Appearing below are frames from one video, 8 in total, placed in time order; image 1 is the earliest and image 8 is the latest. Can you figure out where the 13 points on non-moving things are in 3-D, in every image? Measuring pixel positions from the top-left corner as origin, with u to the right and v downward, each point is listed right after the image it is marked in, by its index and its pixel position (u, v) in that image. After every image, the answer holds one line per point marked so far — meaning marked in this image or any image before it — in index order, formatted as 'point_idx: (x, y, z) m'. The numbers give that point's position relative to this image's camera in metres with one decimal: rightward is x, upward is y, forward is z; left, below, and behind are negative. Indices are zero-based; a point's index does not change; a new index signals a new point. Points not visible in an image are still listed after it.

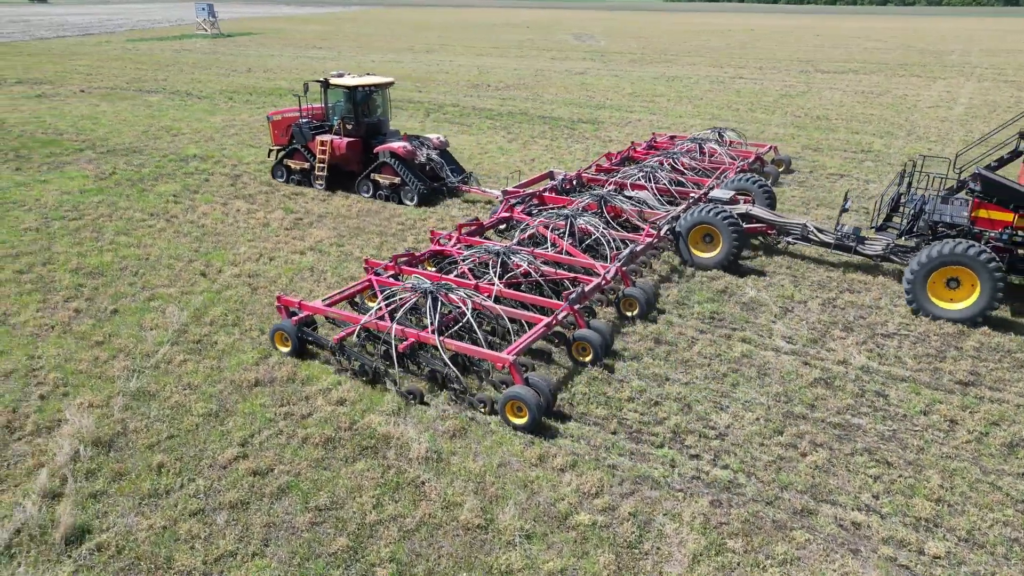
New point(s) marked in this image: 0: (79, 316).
0: (-3.9, -0.3, +6.6) m
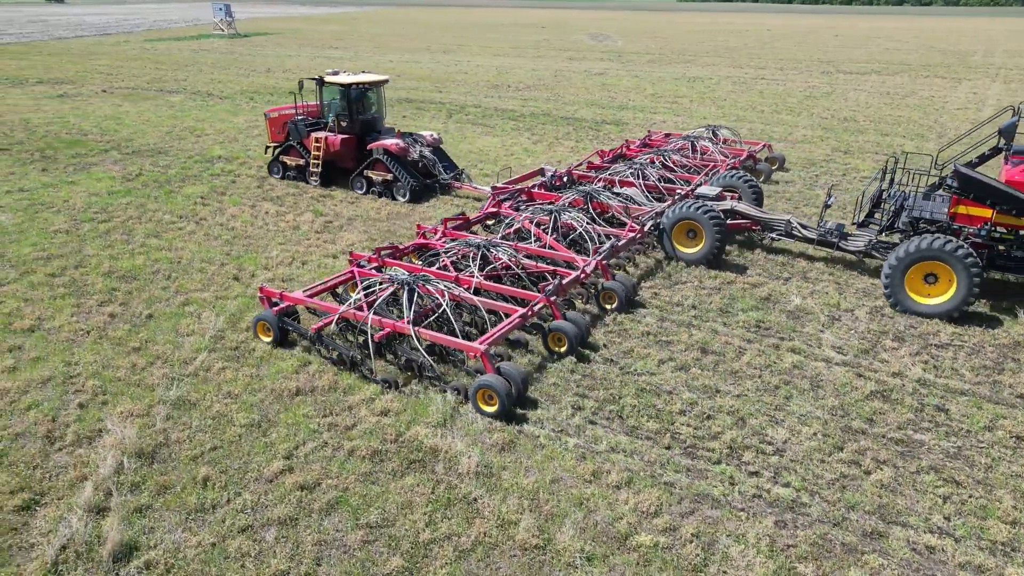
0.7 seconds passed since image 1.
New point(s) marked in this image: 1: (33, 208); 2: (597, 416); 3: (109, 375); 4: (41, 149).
0: (-3.5, -0.3, +6.5) m
1: (-6.3, +1.0, +9.6) m
2: (+0.6, -0.9, +5.2) m
3: (-3.0, -0.7, +5.6) m
4: (-8.5, +2.5, +13.4) m
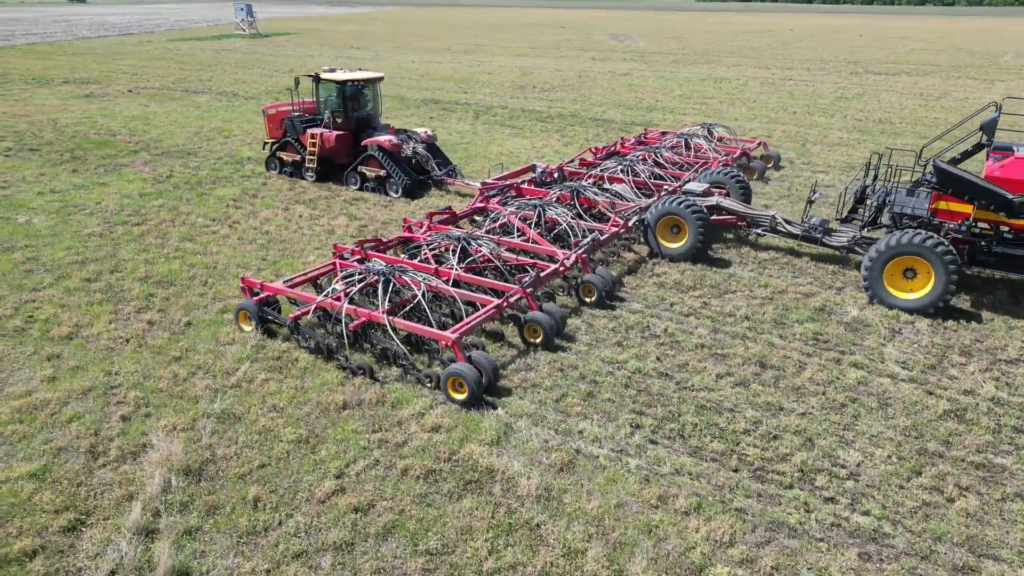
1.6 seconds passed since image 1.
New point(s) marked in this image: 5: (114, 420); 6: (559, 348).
0: (-3.1, -0.4, +6.3) m
1: (-5.8, +1.0, +9.5) m
2: (+1.0, -1.0, +5.0) m
3: (-2.7, -0.7, +5.4) m
4: (-8.0, +2.5, +13.3) m
5: (-2.7, -0.9, +5.0) m
6: (+0.4, -0.5, +6.2) m
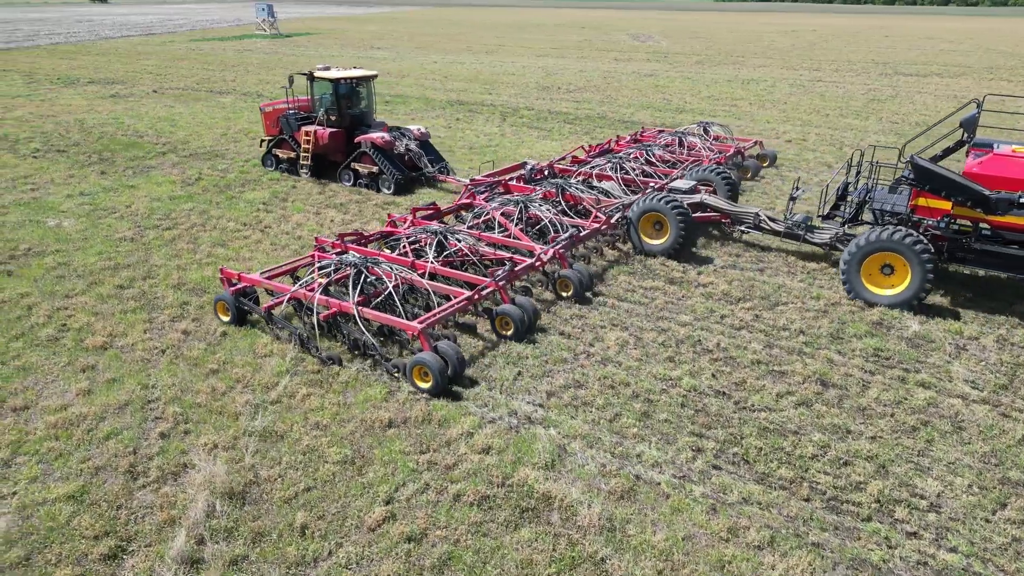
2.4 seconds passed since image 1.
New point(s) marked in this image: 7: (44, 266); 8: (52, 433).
0: (-2.7, -0.4, +6.2) m
1: (-5.3, +1.0, +9.4) m
2: (+1.3, -1.1, +4.7) m
3: (-2.3, -0.8, +5.2) m
4: (-7.4, +2.5, +13.2) m
5: (-2.3, -1.0, +4.8) m
6: (+0.8, -0.6, +5.9) m
7: (-4.8, +0.2, +7.6) m
8: (-3.0, -0.9, +4.8) m
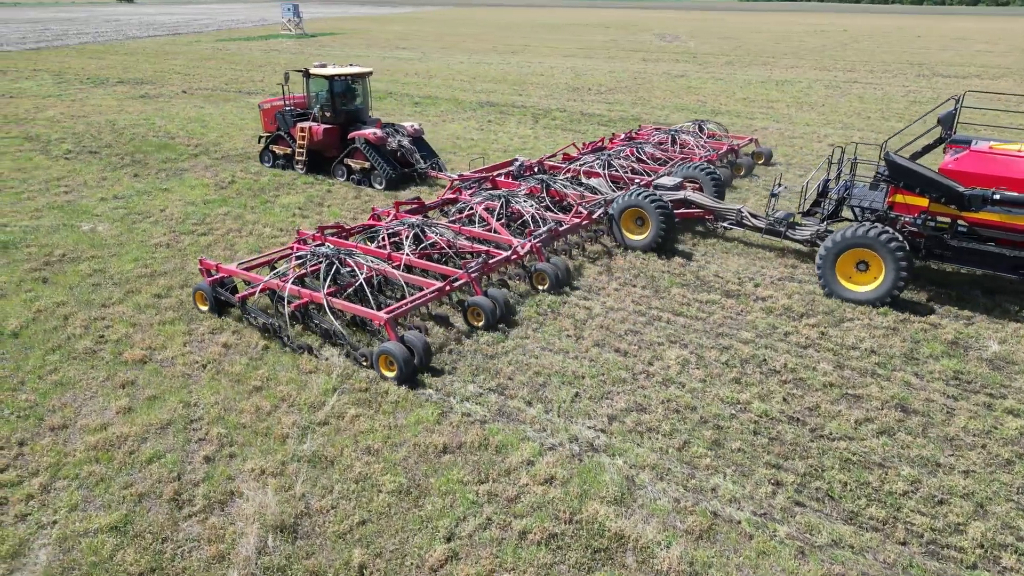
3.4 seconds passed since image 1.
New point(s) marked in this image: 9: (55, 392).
0: (-2.3, -0.5, +5.9) m
1: (-4.8, +0.9, +9.2) m
2: (+1.7, -1.2, +4.4) m
3: (-1.9, -0.9, +5.0) m
4: (-6.8, +2.4, +13.1) m
5: (-1.9, -1.1, +4.6) m
6: (+1.2, -0.7, +5.6) m
7: (-4.3, +0.2, +7.4) m
8: (-2.6, -1.0, +4.6) m
9: (-3.3, -0.7, +5.3) m
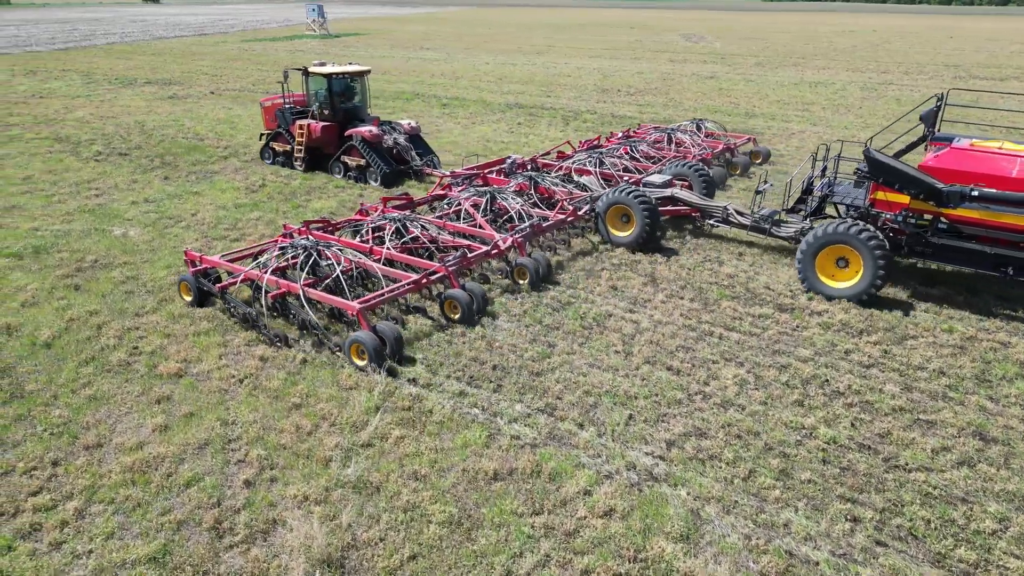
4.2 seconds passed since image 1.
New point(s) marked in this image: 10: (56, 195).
0: (-1.9, -0.6, +5.7) m
1: (-4.3, +0.8, +9.1) m
2: (+2.1, -1.4, +4.1) m
3: (-1.5, -1.0, +4.7) m
4: (-6.2, +2.4, +13.0) m
5: (-1.6, -1.2, +4.3) m
6: (+1.6, -0.8, +5.3) m
7: (-3.9, +0.1, +7.2) m
8: (-2.3, -1.1, +4.4) m
9: (-2.9, -0.8, +5.1) m
10: (-6.4, +1.3, +10.3) m
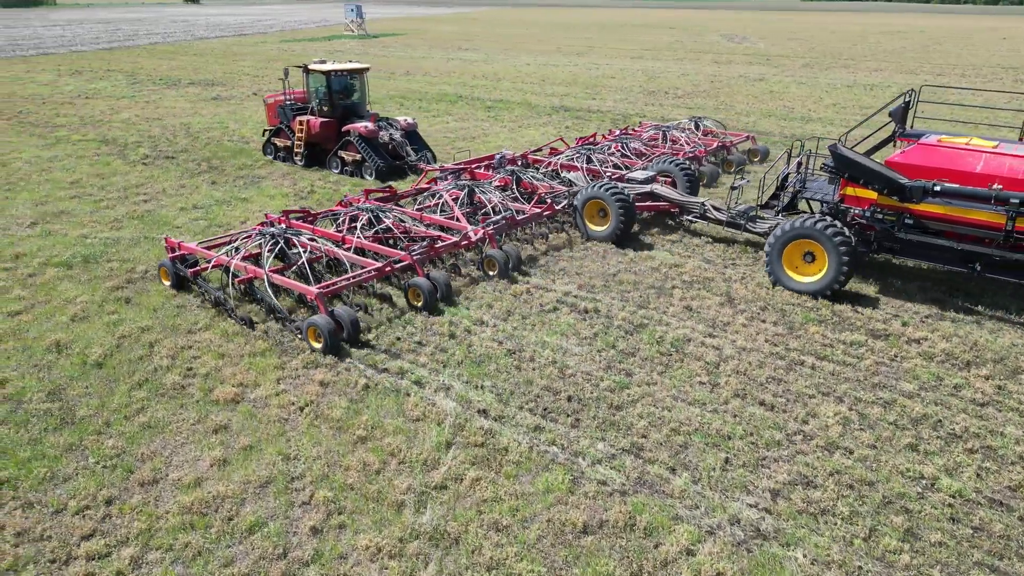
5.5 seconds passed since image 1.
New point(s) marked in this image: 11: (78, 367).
0: (-1.3, -0.8, +5.3) m
1: (-3.6, +0.7, +8.8) m
2: (+2.5, -1.6, +3.6) m
3: (-1.0, -1.1, +4.4) m
4: (-5.3, +2.3, +12.8) m
5: (-1.1, -1.3, +4.0) m
6: (+2.1, -1.0, +4.8) m
7: (-3.3, 0.0, +7.0) m
8: (-1.8, -1.3, +4.0) m
9: (-2.4, -1.0, +4.8) m
10: (-5.6, +1.2, +10.1) m
11: (-3.3, -0.6, +5.6) m
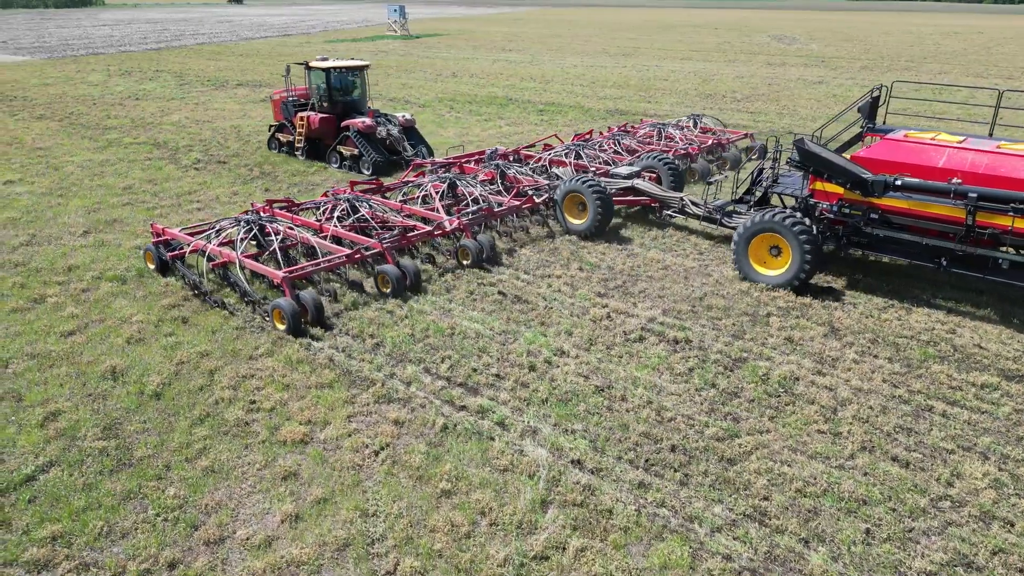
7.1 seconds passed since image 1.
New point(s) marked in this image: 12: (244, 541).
0: (-0.7, -1.0, +4.8) m
1: (-2.8, +0.5, +8.4) m
2: (+3.1, -1.8, +2.9) m
3: (-0.4, -1.4, +3.9) m
4: (-4.3, +2.1, +12.5) m
5: (-0.6, -1.5, +3.5) m
6: (+2.7, -1.3, +4.1) m
7: (-2.6, -0.2, +6.5) m
8: (-1.2, -1.5, +3.6) m
9: (-1.8, -1.1, +4.3) m
10: (-4.7, +1.1, +9.8) m
11: (-2.6, -0.8, +5.2) m
12: (-1.4, -1.3, +3.9) m
